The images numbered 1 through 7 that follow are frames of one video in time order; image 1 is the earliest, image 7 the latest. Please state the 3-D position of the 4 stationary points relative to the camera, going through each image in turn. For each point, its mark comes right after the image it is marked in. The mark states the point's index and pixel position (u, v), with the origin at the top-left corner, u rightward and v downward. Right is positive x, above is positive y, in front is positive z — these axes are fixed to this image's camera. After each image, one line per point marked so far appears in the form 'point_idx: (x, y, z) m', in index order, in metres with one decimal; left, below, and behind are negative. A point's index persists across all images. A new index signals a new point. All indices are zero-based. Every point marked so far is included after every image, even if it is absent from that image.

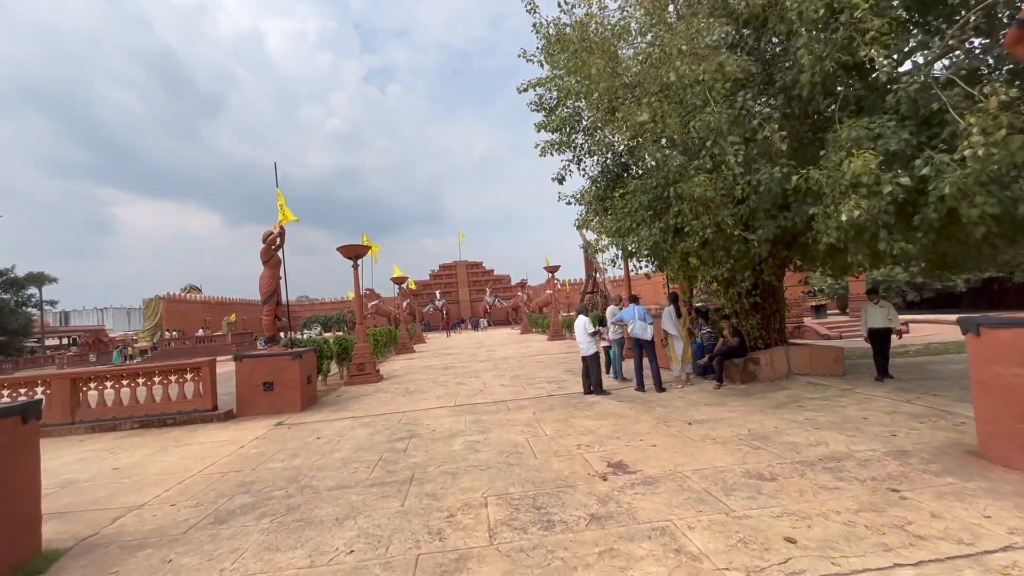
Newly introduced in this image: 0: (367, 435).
0: (-1.9, -2.0, +6.5) m
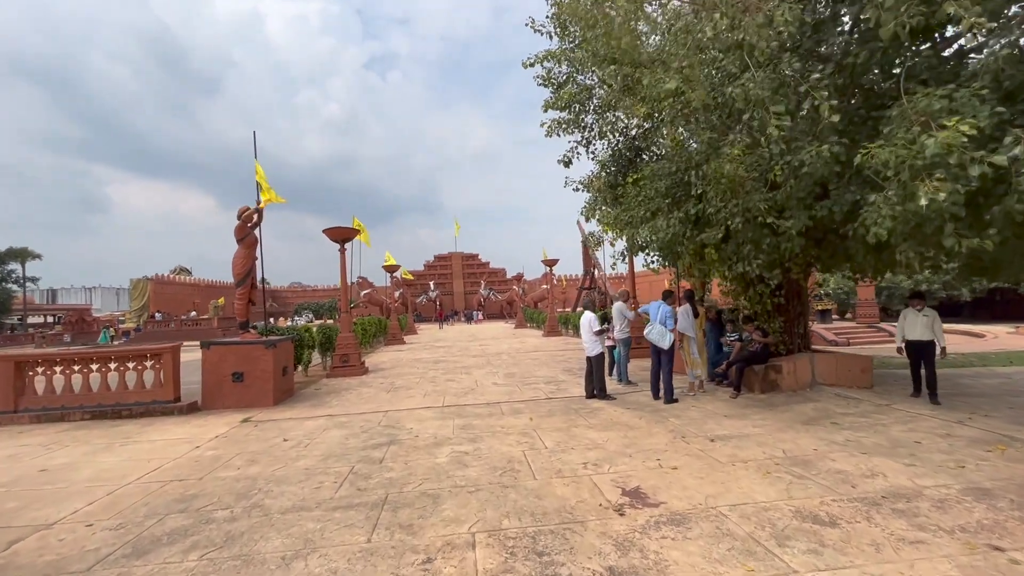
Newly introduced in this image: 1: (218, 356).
0: (-2.0, -1.8, +5.7) m
1: (-4.8, -1.1, +8.0) m
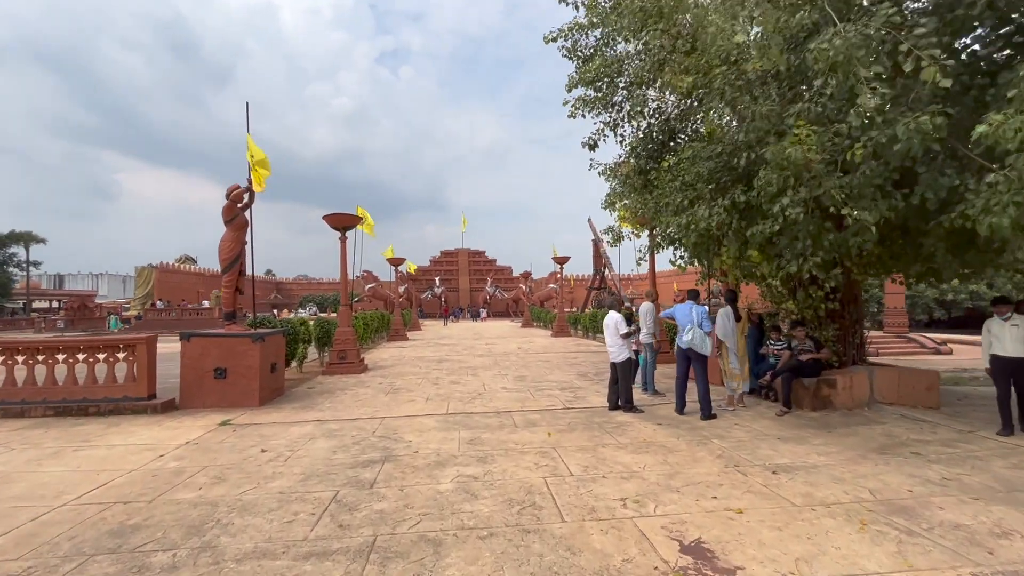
0: (-1.8, -1.7, +4.9) m
1: (-4.6, -0.9, +7.2) m
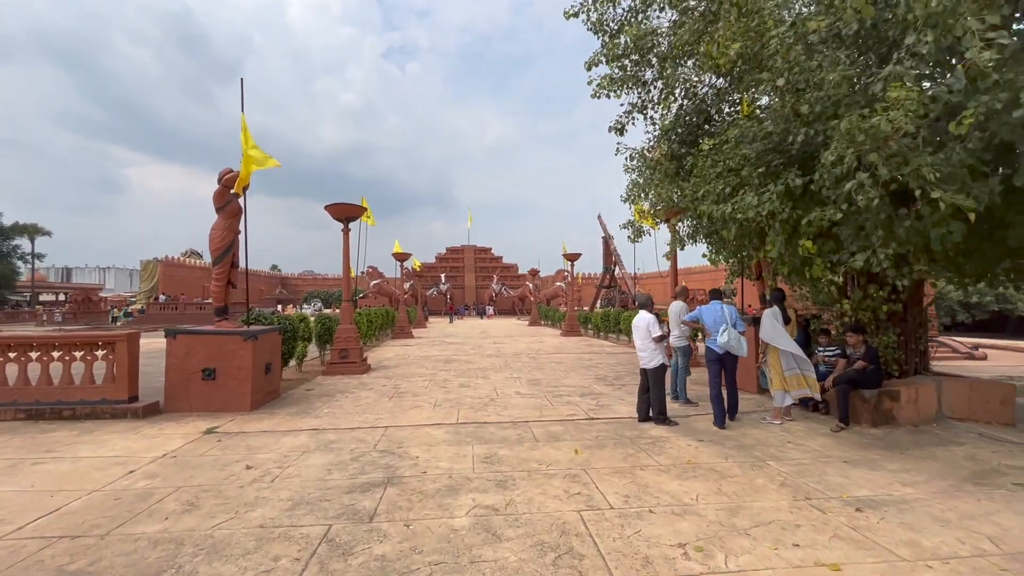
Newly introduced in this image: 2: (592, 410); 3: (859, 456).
0: (-1.6, -1.6, +4.2) m
1: (-4.4, -0.8, +6.5) m
2: (+1.0, -1.6, +6.3) m
3: (+3.2, -1.5, +4.4) m
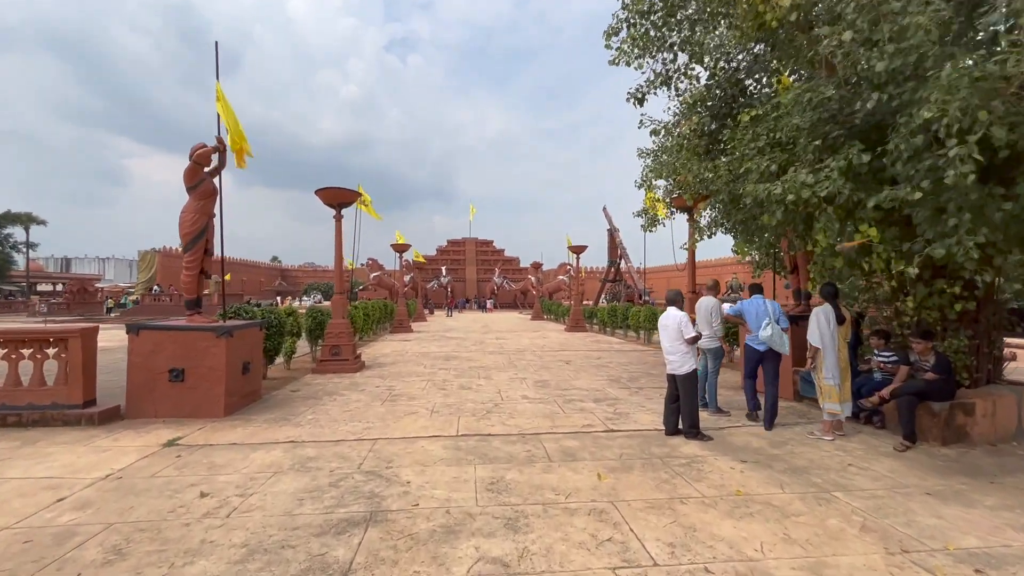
0: (-1.6, -1.5, +3.5) m
1: (-4.3, -0.7, +5.8) m
2: (+1.1, -1.5, +5.6) m
3: (+3.2, -1.5, +3.6) m
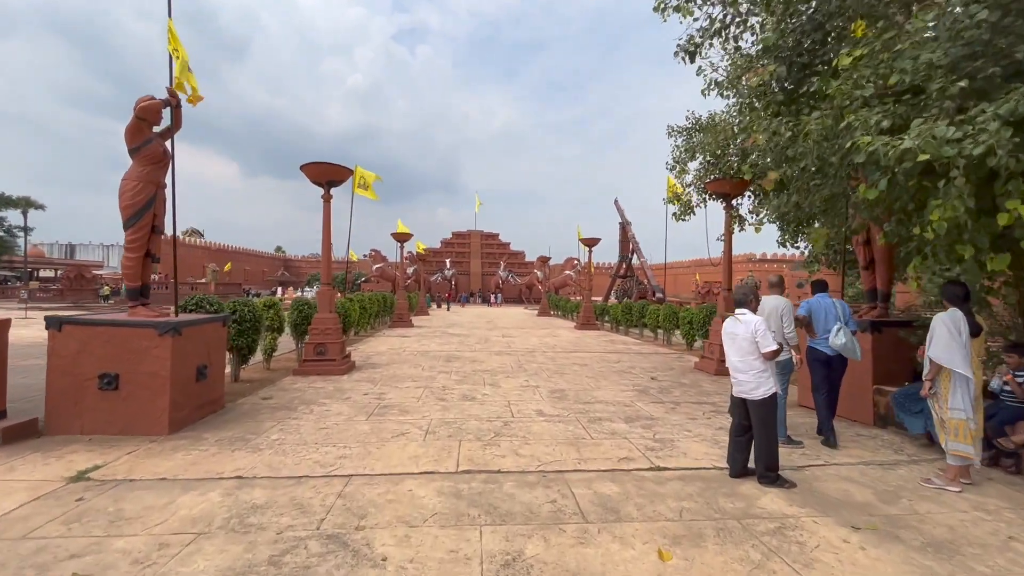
0: (-1.4, -1.4, +2.3) m
1: (-4.2, -0.5, +4.6) m
2: (+1.3, -1.5, +4.4) m
3: (+3.4, -1.5, +2.4) m
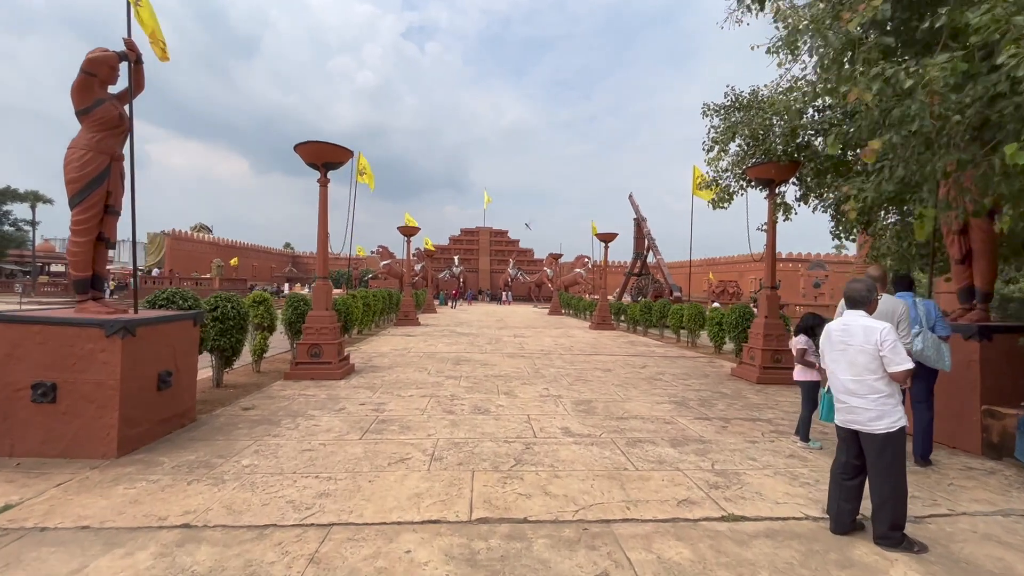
0: (-1.3, -1.4, +1.4) m
1: (-4.0, -0.4, +3.8) m
2: (+1.5, -1.4, +3.5) m
3: (+3.5, -1.5, +1.5) m
